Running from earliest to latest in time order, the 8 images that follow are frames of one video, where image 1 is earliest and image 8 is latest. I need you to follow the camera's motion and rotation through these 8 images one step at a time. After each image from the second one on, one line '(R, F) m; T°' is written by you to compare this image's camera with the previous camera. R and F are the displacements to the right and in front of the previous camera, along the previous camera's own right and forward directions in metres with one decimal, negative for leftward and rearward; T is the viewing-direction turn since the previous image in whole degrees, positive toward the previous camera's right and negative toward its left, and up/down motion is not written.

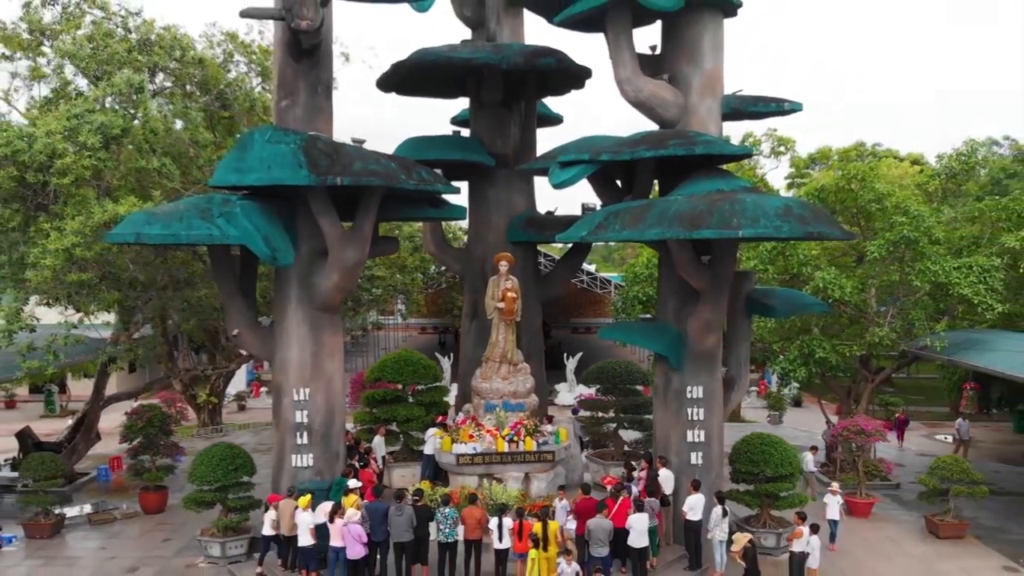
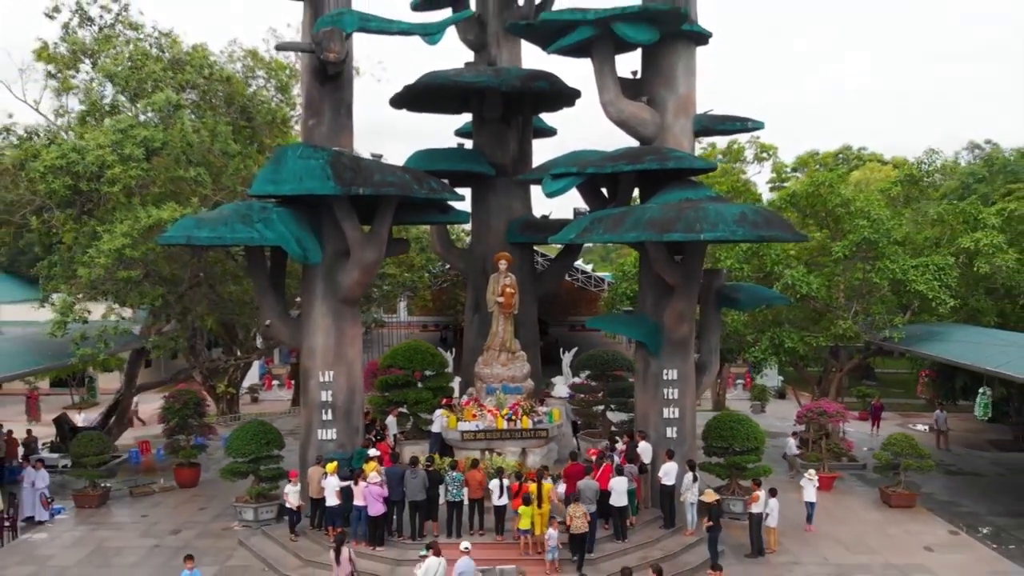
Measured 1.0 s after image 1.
(0.0, -1.8) m; 0°
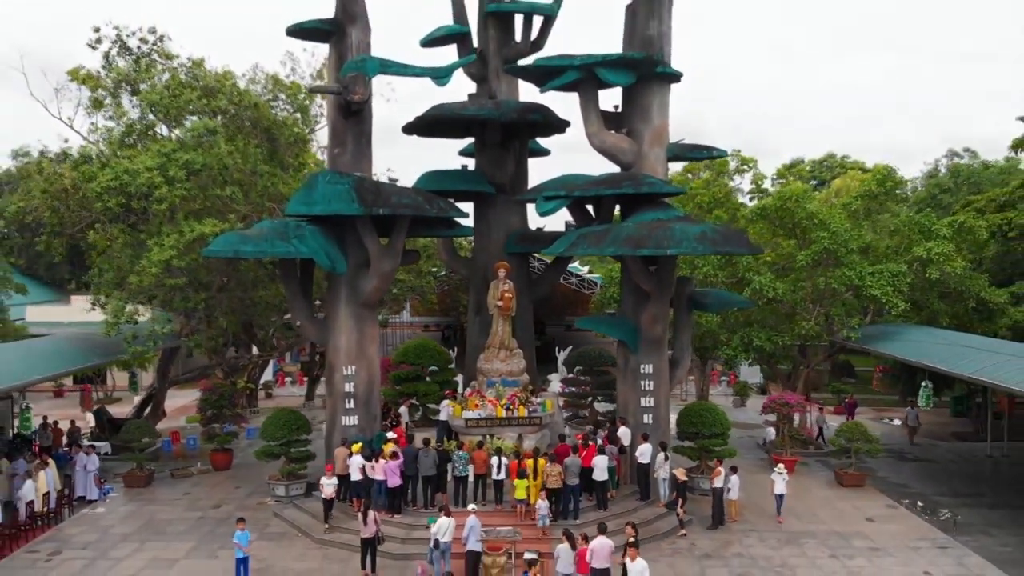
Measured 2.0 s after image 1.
(0.0, -2.3) m; 0°
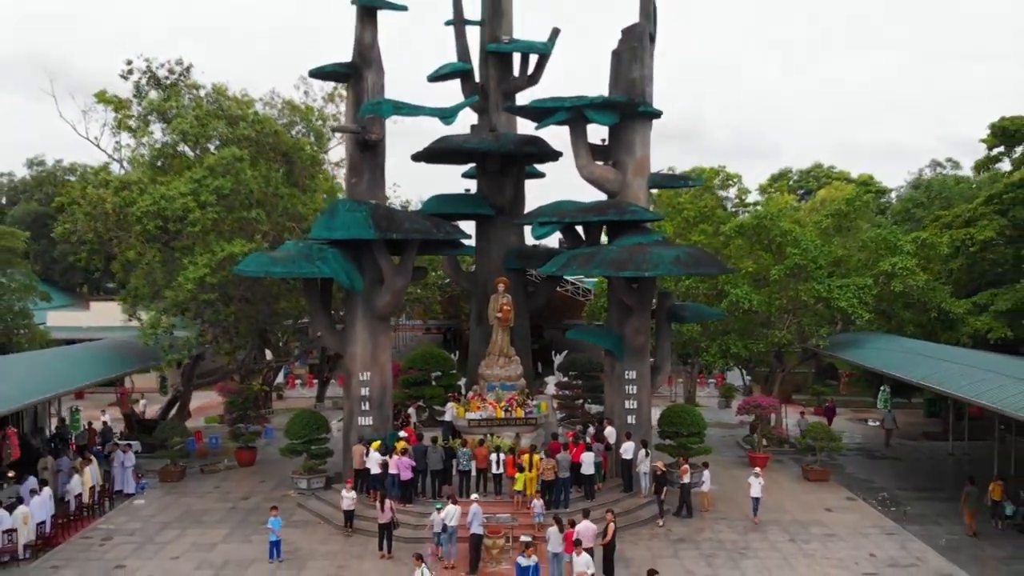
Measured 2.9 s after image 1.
(0.0, -2.0) m; 0°
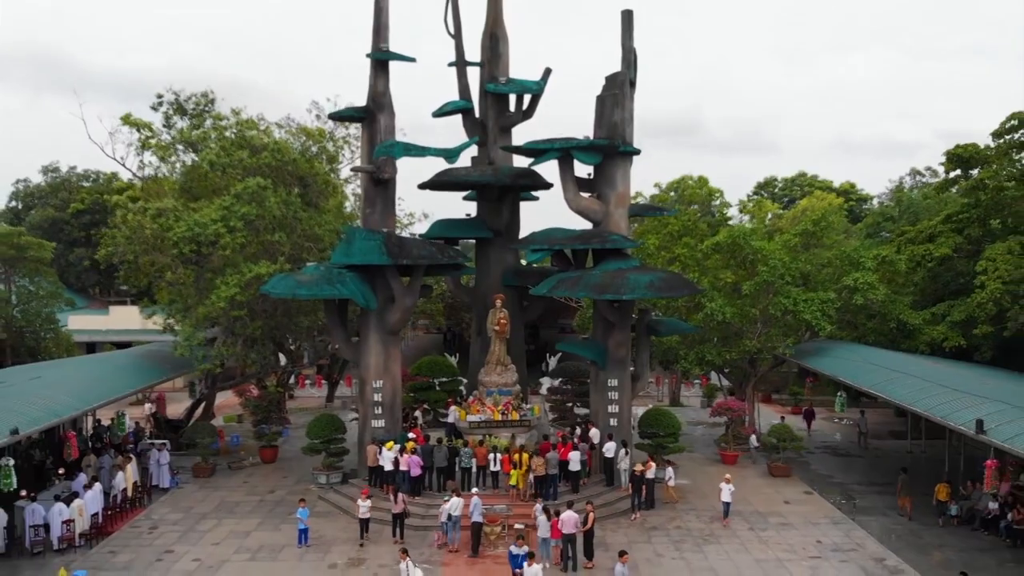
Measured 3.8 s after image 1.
(+0.1, -2.4) m; 0°
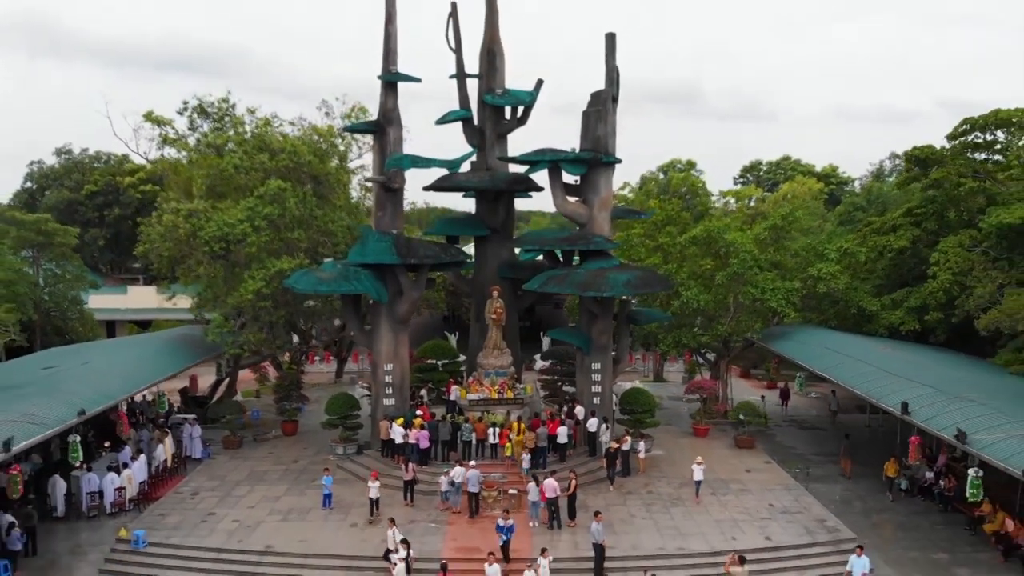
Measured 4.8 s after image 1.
(+0.1, -2.7) m; 0°
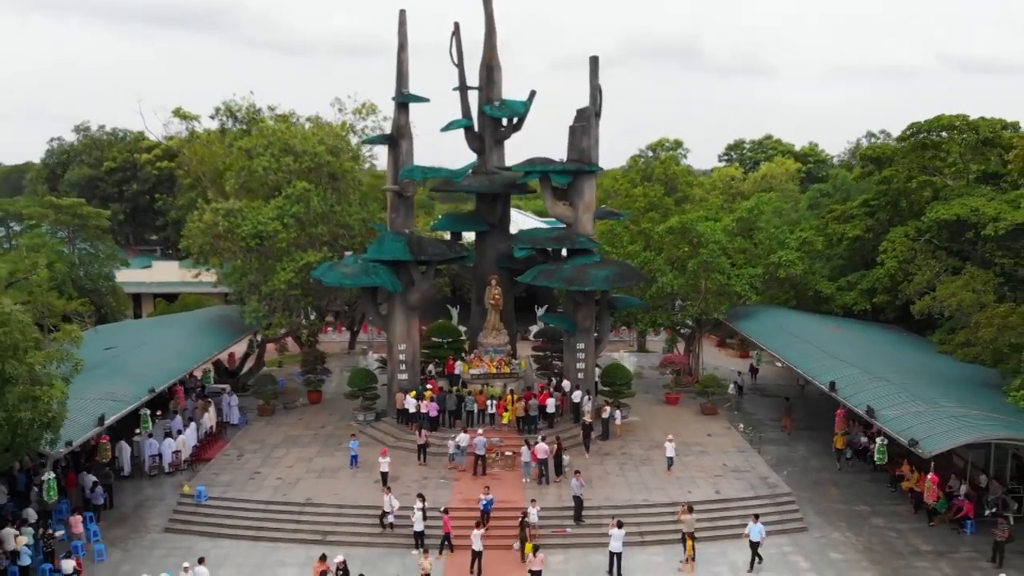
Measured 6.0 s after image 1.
(0.0, -3.8) m; 0°
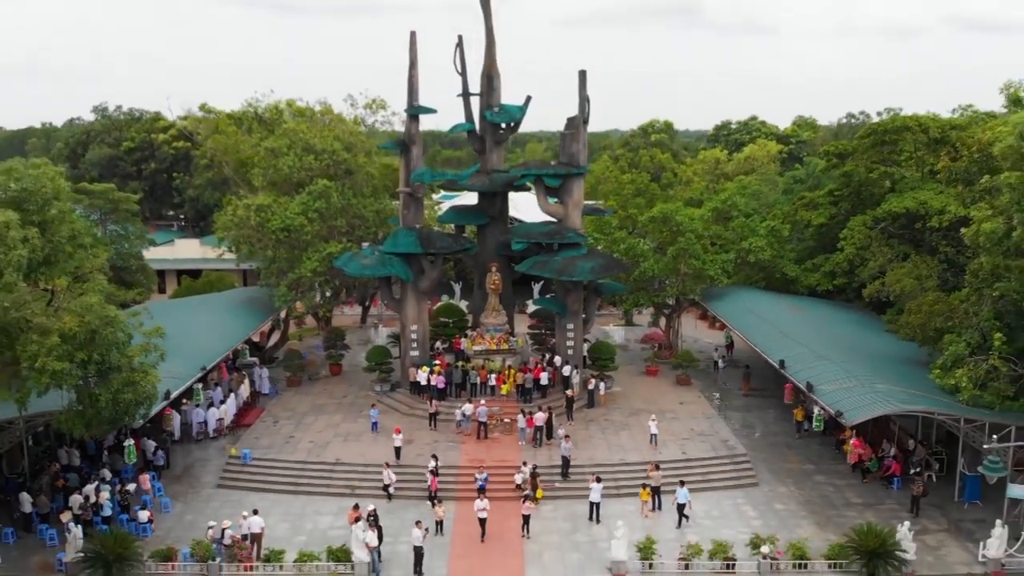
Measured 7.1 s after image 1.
(0.0, -3.9) m; 0°
